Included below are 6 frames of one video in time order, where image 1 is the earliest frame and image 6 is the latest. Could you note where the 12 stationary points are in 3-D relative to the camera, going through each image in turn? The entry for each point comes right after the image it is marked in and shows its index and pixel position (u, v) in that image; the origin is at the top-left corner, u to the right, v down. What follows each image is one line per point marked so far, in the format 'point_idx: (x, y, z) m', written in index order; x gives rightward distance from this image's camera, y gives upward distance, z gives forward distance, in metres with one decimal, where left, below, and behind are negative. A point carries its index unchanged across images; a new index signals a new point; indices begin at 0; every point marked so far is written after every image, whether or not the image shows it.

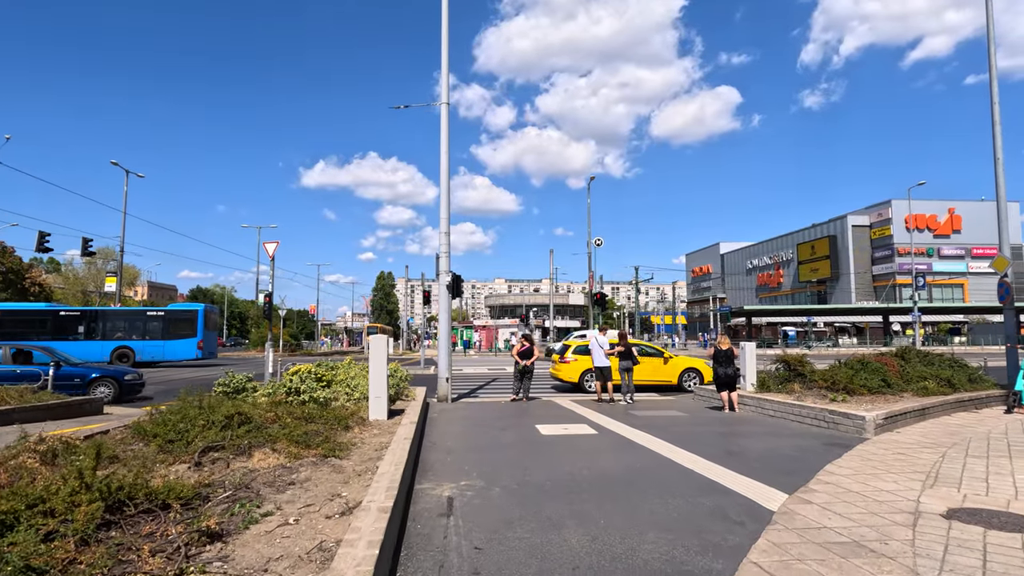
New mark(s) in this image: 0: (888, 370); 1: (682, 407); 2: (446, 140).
0: (+8.1, -1.8, +12.5) m
1: (+3.7, -2.6, +12.8) m
2: (-1.7, +3.7, +14.7) m
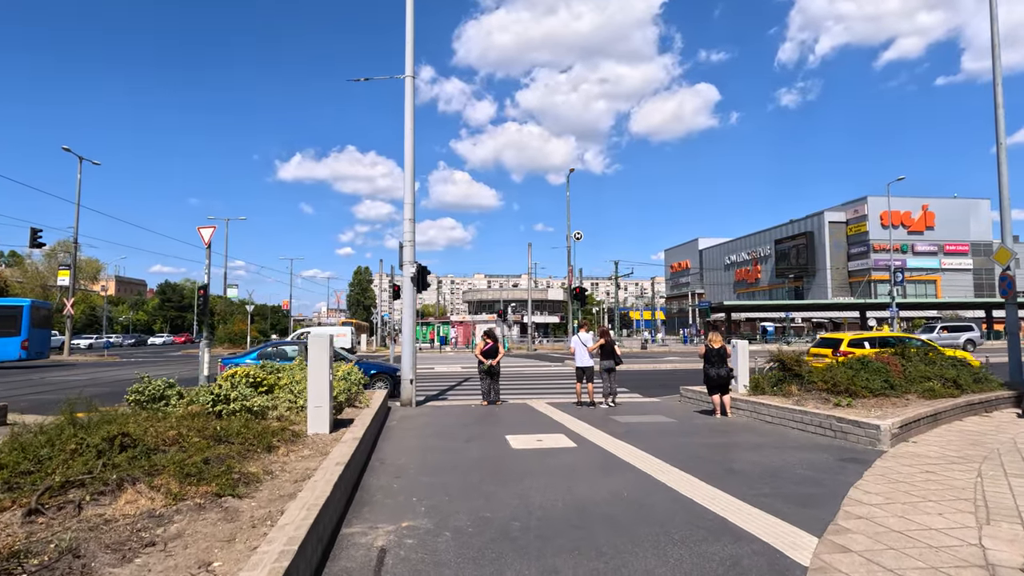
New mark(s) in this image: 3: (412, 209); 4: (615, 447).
0: (+7.5, -1.6, +11.5) m
1: (+3.1, -2.5, +11.6) m
2: (-2.3, +3.9, +13.3) m
3: (-2.3, +1.8, +13.1) m
4: (+1.4, -2.2, +7.9) m
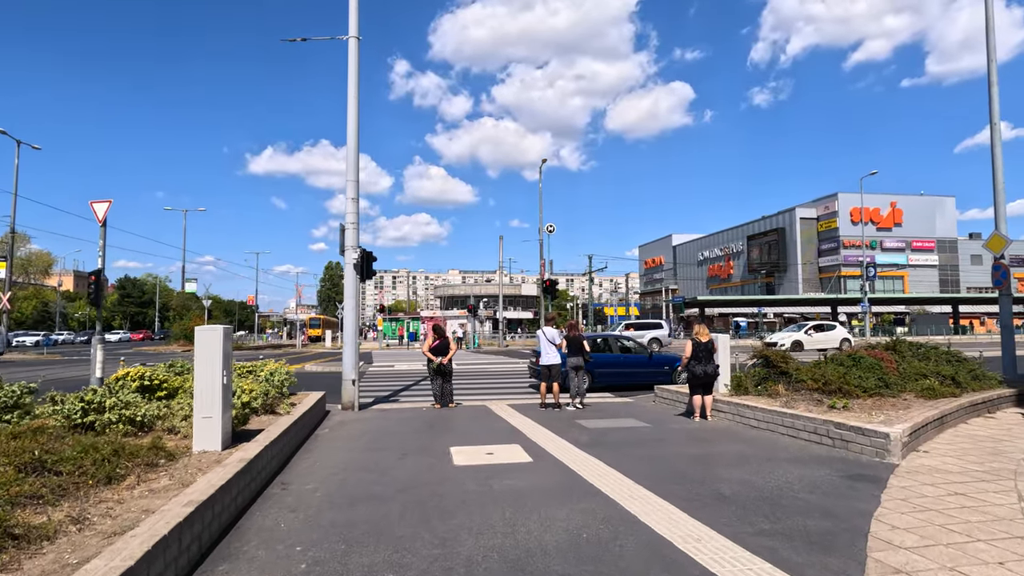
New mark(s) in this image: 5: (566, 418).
0: (+6.7, -1.4, +10.4) m
1: (+2.3, -2.3, +10.4) m
2: (-3.2, +4.2, +11.8) m
3: (-3.1, +2.0, +11.6) m
4: (+0.7, -2.0, +6.6) m
5: (+0.9, -2.3, +10.2) m
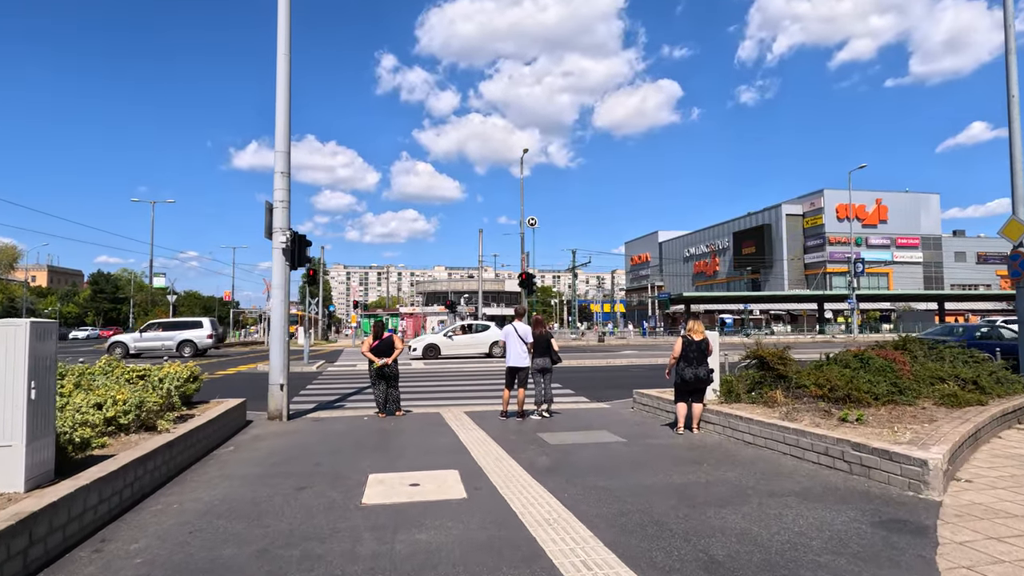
0: (+6.0, -1.3, +9.0) m
1: (+1.6, -2.1, +8.8) m
2: (-3.9, +4.3, +10.1) m
3: (-3.9, +2.2, +10.0) m
4: (+0.1, -1.8, +5.0) m
5: (+0.2, -2.1, +8.6) m
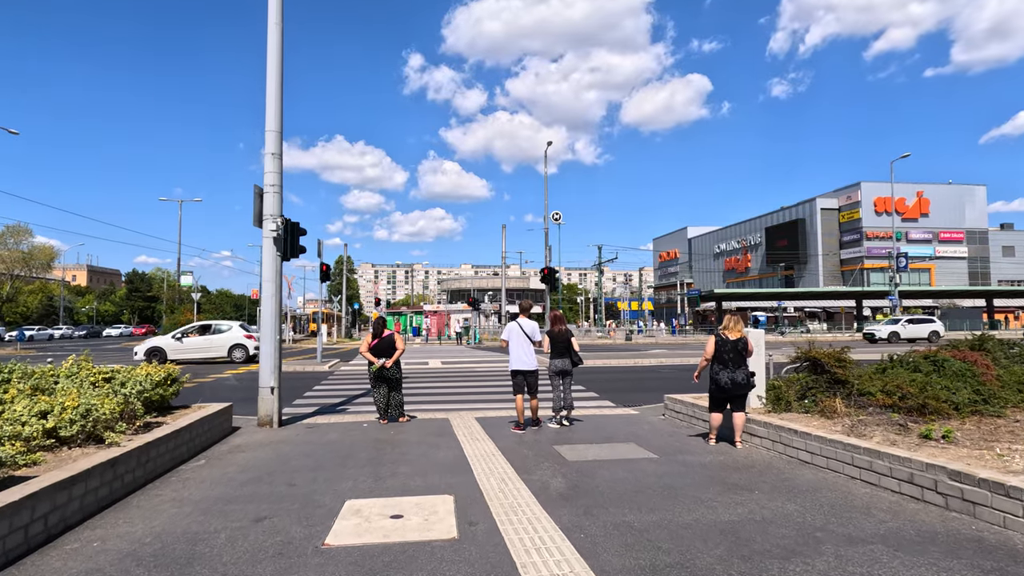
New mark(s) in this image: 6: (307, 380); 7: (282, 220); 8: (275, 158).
0: (+6.2, -1.1, +7.6) m
1: (+1.7, -2.0, +7.7) m
2: (-3.7, +4.4, +9.2) m
3: (-3.7, +2.3, +9.1) m
4: (+0.1, -1.7, +3.9) m
5: (+0.4, -2.0, +7.5) m
6: (-5.5, -2.4, +15.4) m
7: (-3.5, +1.0, +8.9) m
8: (-3.7, +2.0, +9.0) m
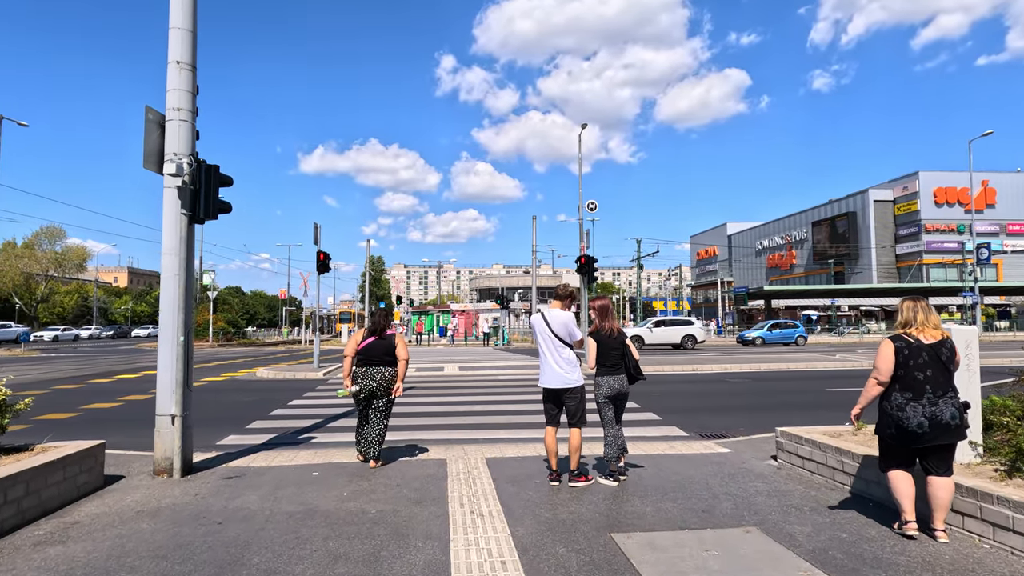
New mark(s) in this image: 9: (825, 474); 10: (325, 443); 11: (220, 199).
0: (+6.4, -0.9, +4.1) m
1: (+2.0, -1.7, +4.4) m
2: (-3.4, +4.7, +6.2) m
3: (-3.4, +2.6, +6.1) m
4: (+0.1, -1.5, +0.7) m
5: (+0.6, -1.7, +4.3) m
6: (-4.8, -2.2, +12.5) m
7: (-3.2, +1.3, +5.9) m
8: (-3.4, +2.3, +6.0) m
9: (+2.8, -1.7, +5.3) m
10: (-2.4, -2.0, +7.6) m
11: (-3.0, +0.9, +6.1) m
